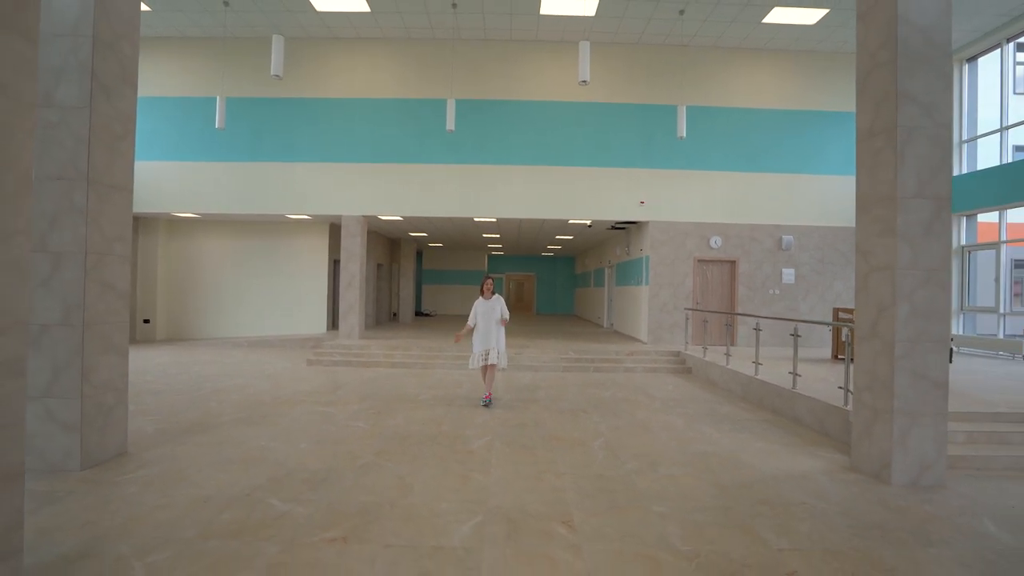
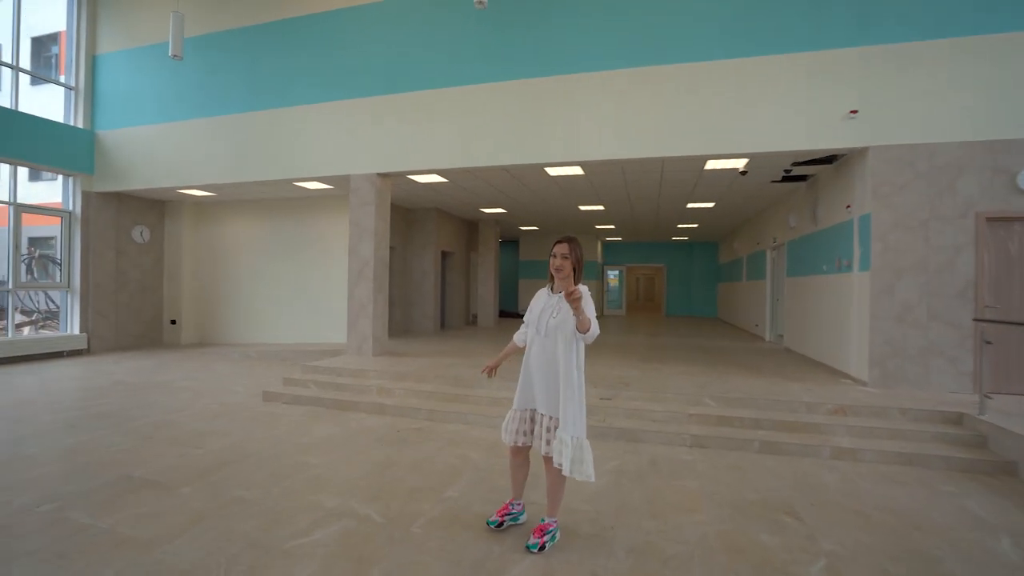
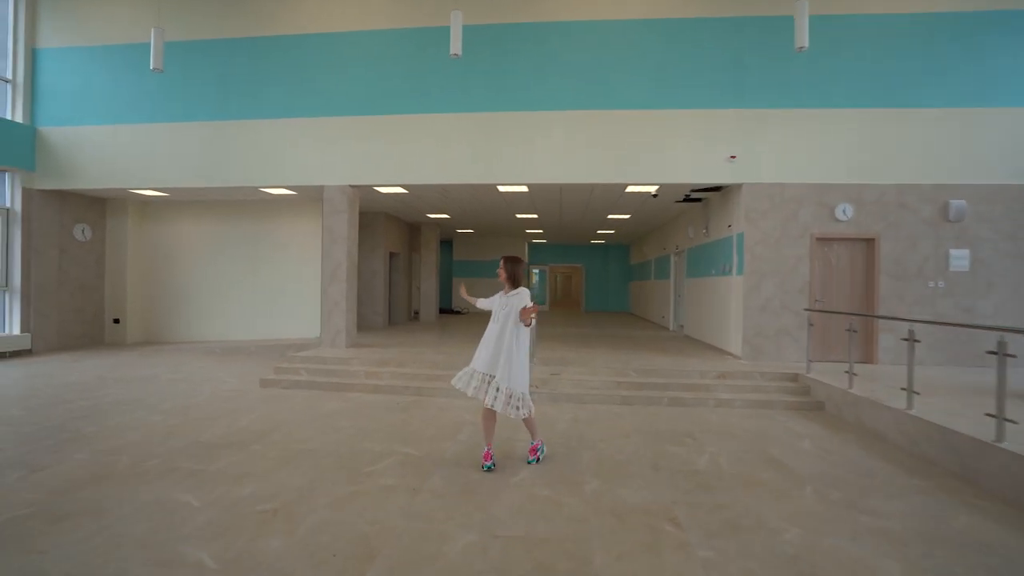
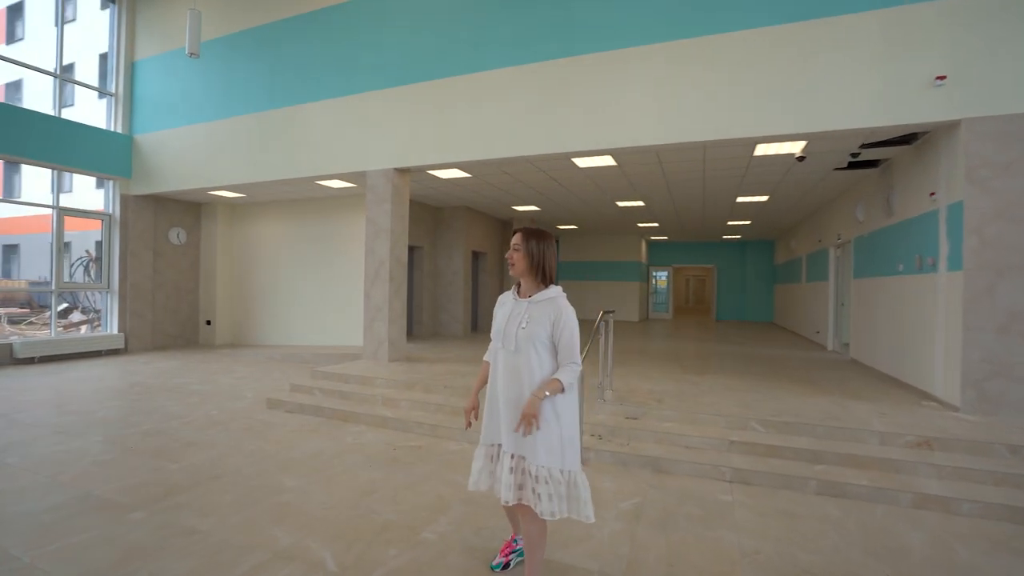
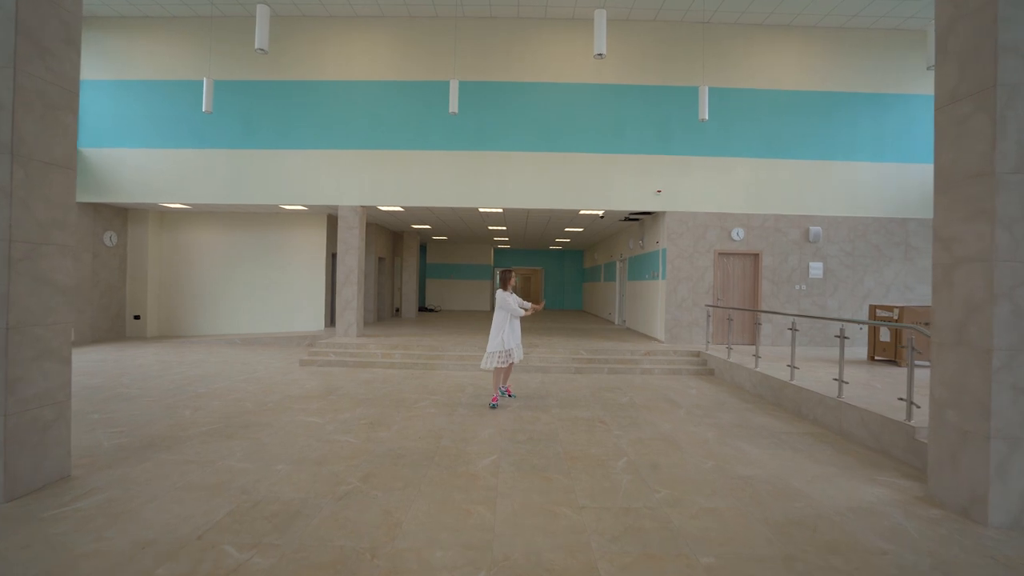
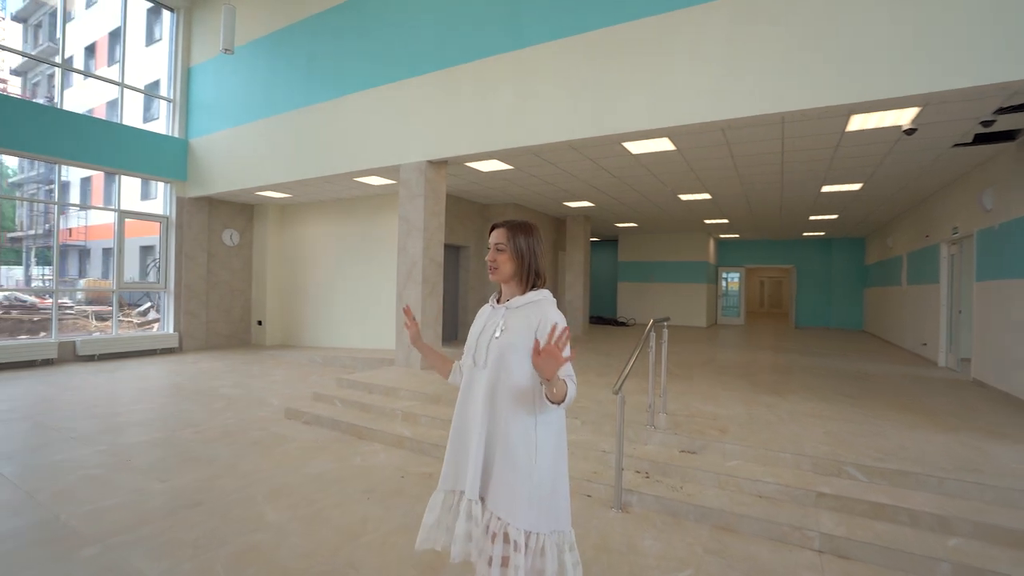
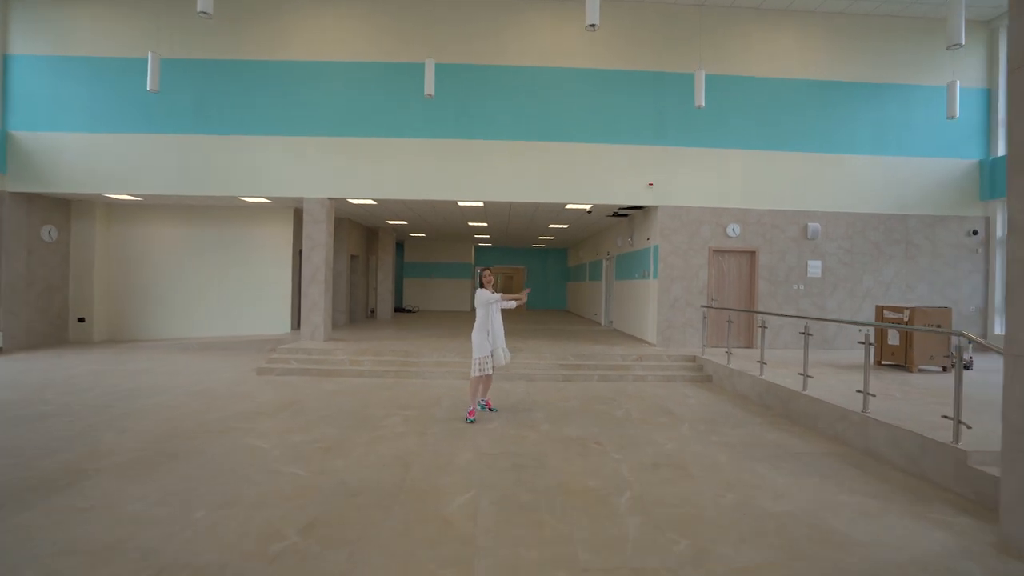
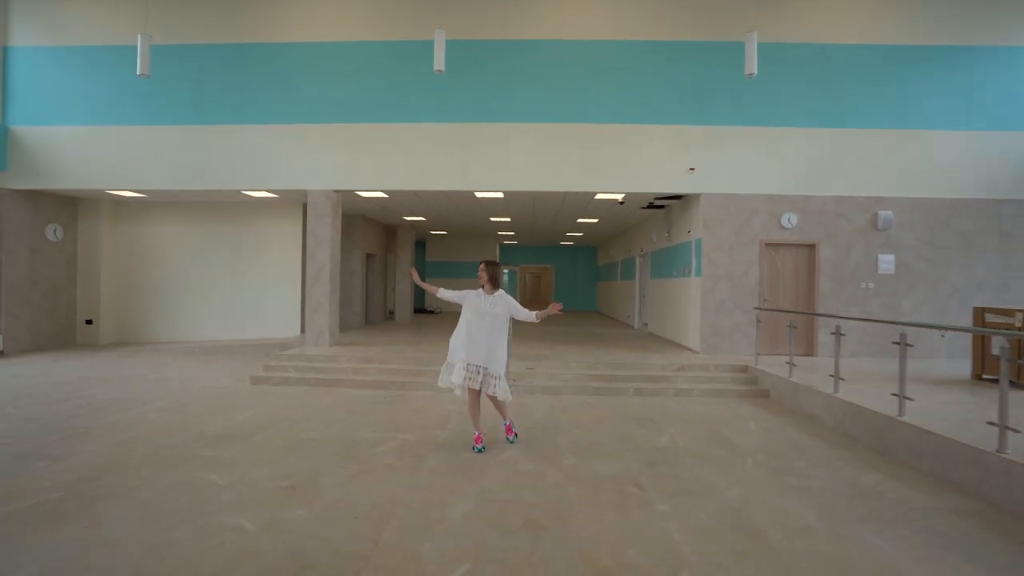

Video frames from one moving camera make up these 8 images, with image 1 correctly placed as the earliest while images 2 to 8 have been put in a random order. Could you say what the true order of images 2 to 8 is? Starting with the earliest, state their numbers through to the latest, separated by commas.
5, 7, 8, 3, 2, 4, 6
